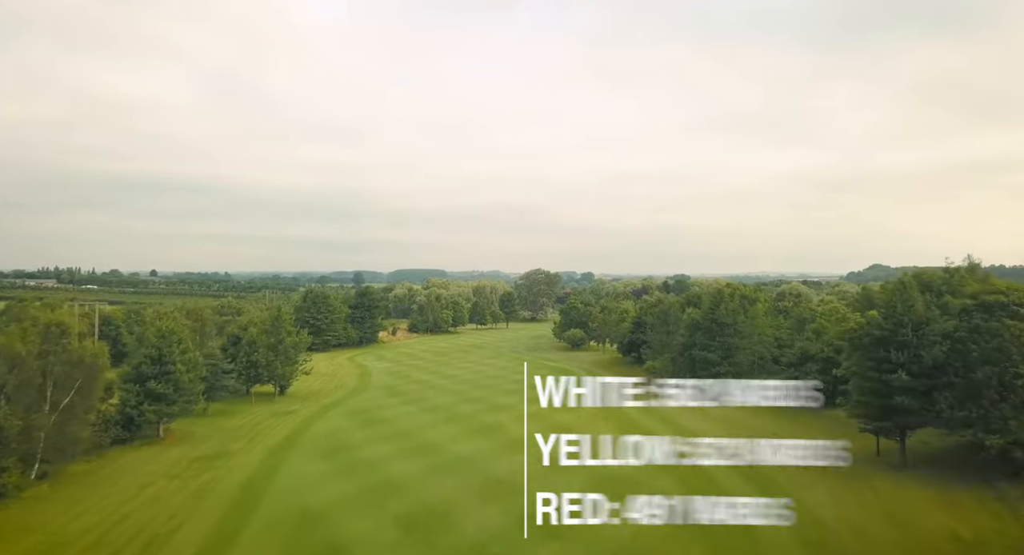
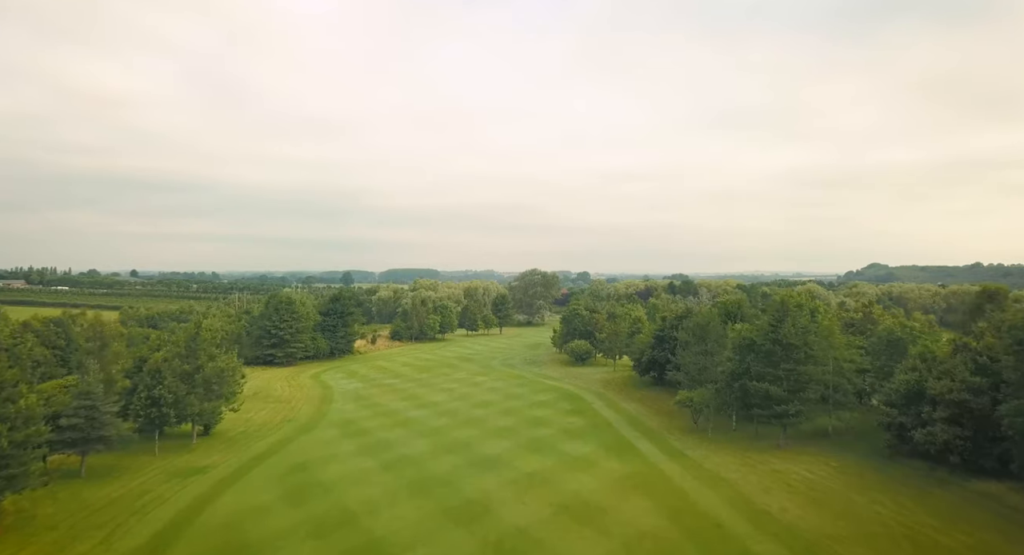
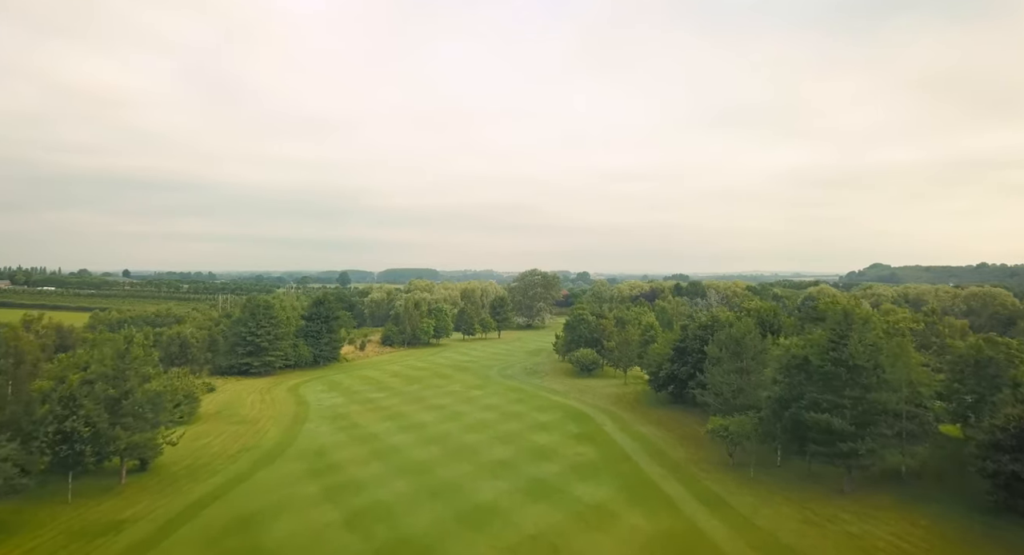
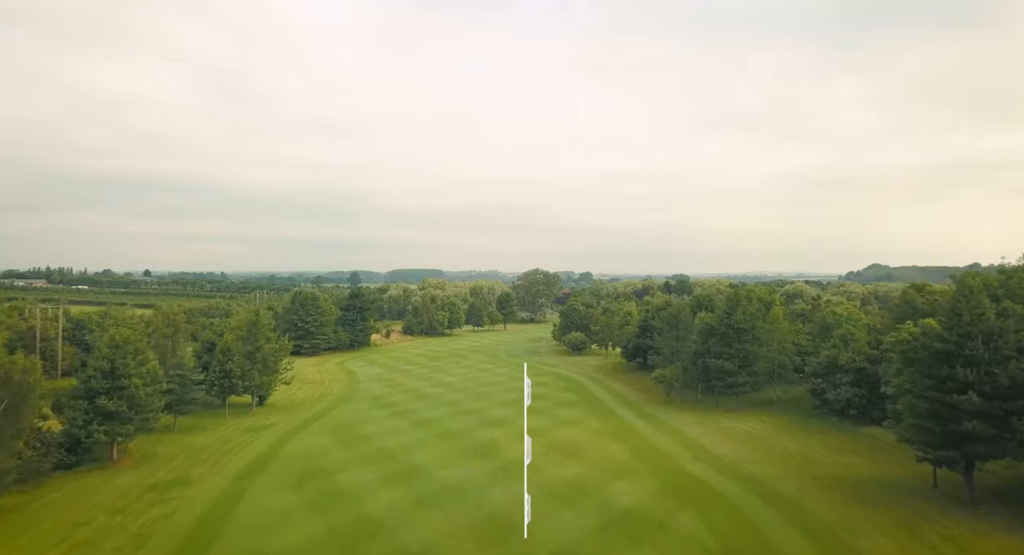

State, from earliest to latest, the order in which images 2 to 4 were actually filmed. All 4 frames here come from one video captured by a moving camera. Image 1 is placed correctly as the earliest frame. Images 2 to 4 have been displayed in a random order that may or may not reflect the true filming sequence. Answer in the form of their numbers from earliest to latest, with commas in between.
4, 2, 3
